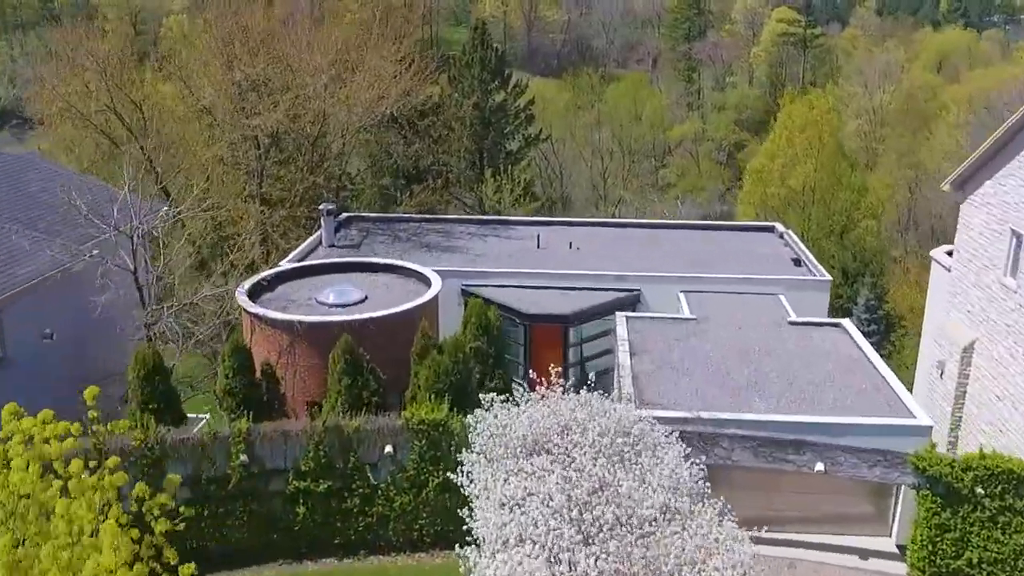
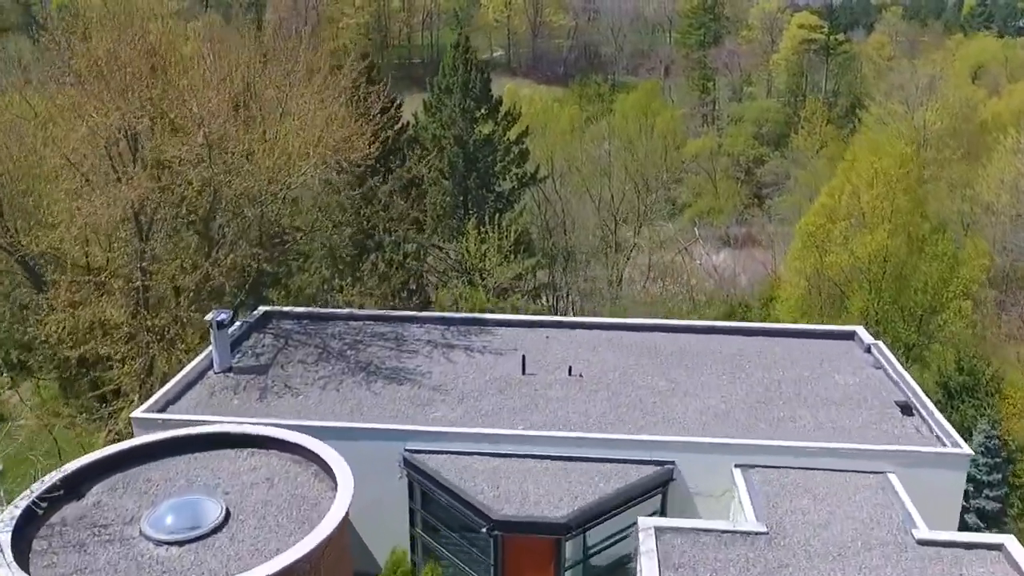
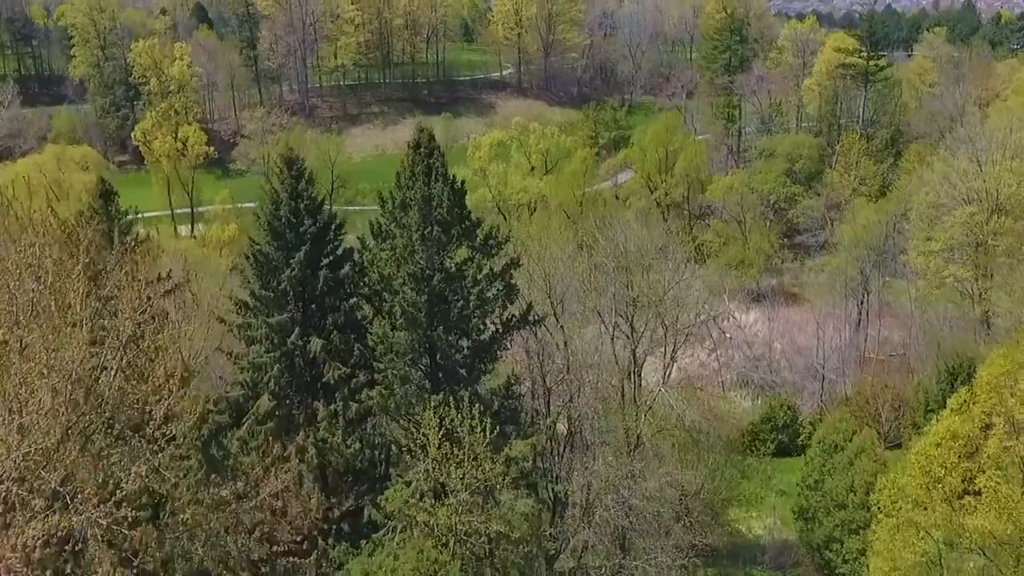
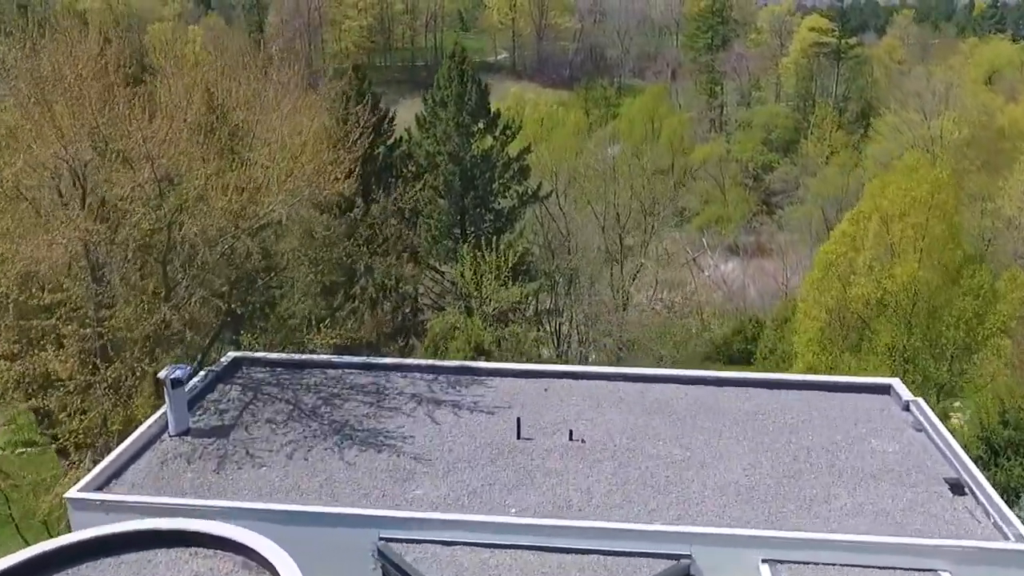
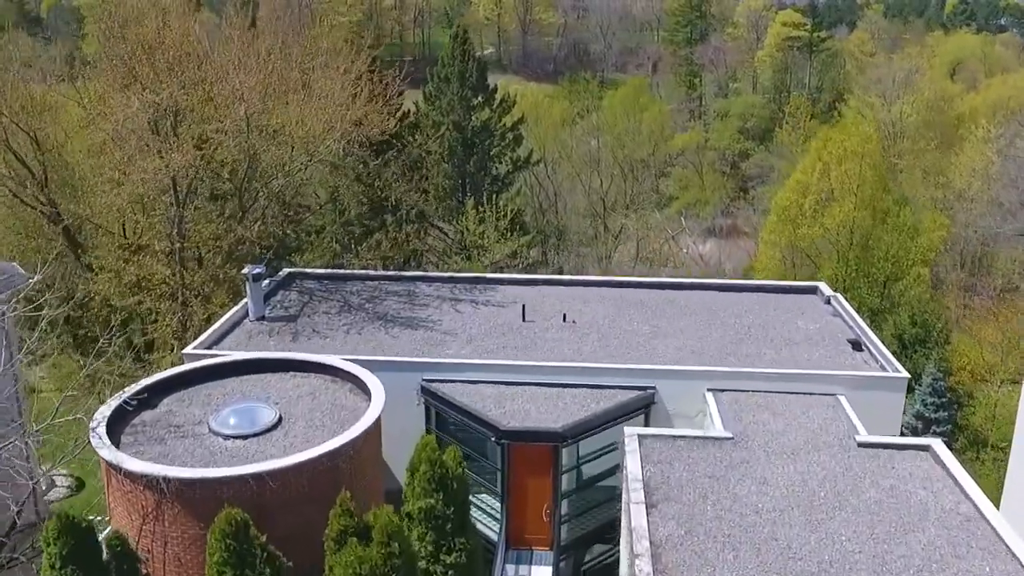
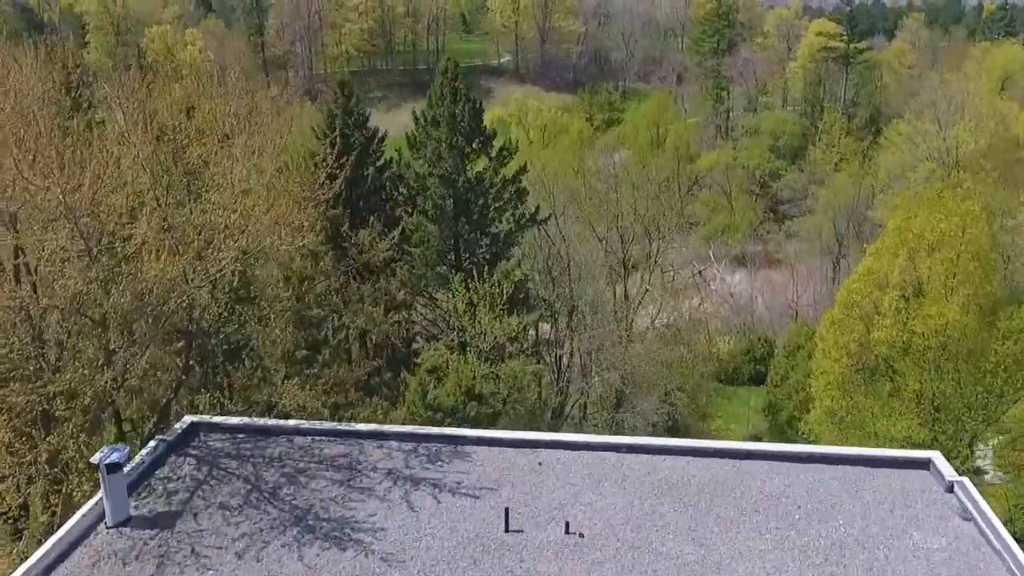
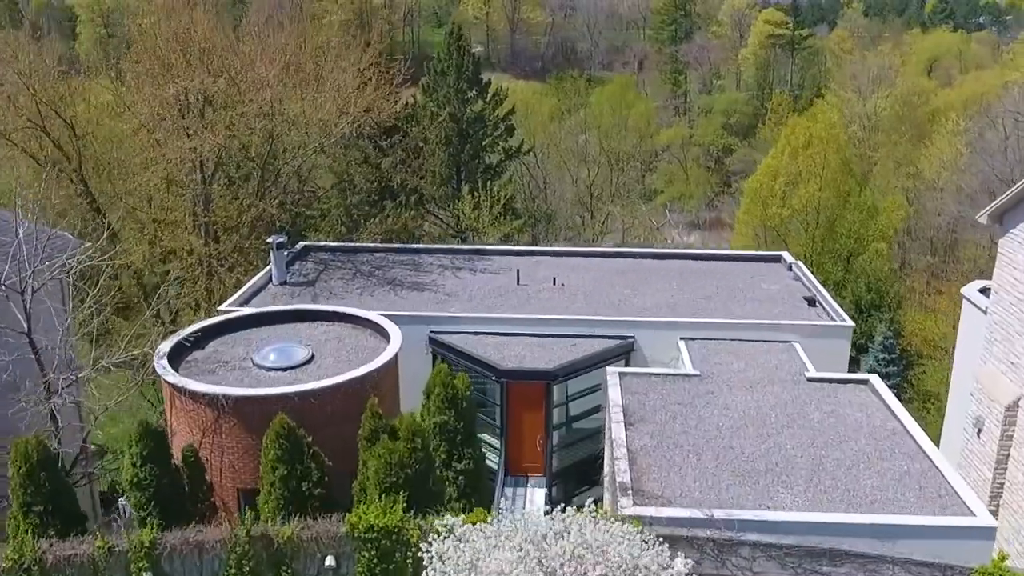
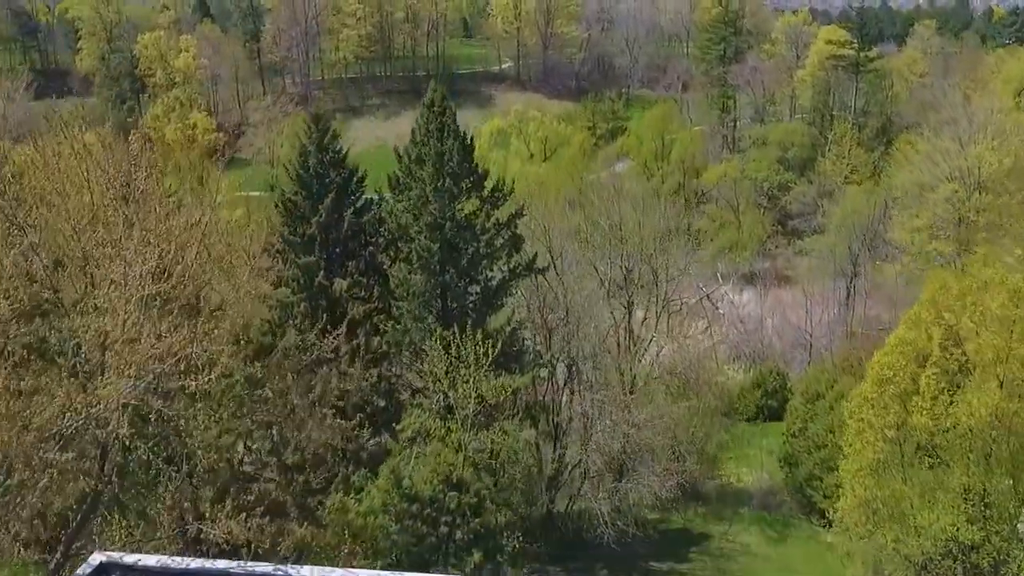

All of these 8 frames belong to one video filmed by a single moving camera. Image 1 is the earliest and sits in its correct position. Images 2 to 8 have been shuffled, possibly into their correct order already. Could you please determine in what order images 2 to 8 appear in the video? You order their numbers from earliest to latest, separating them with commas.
7, 5, 2, 4, 6, 8, 3
